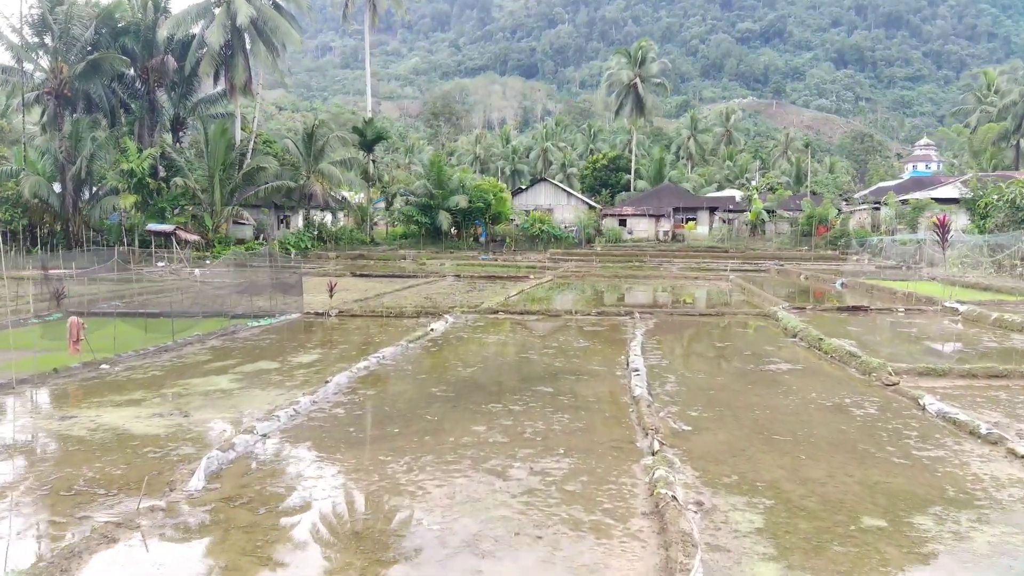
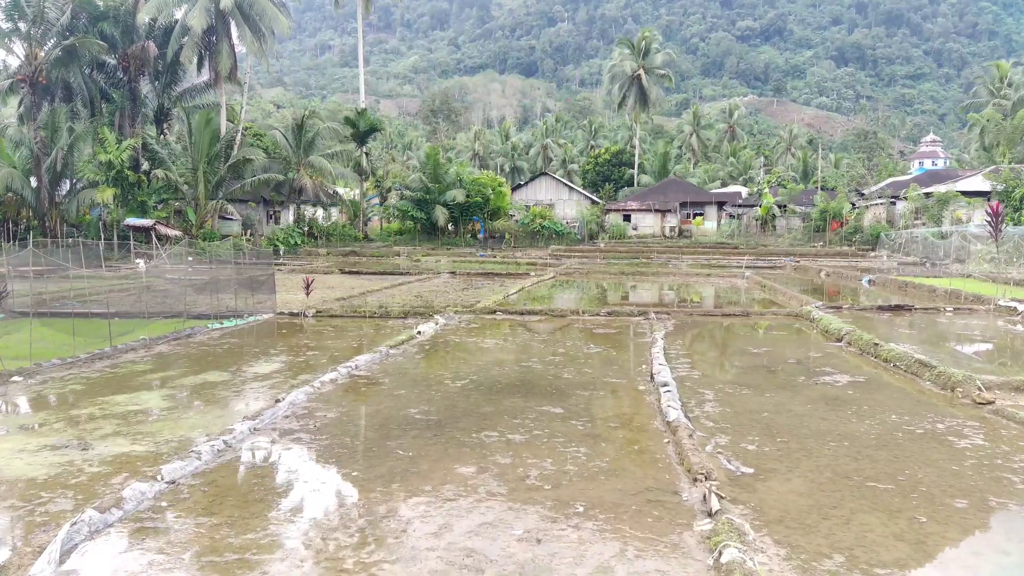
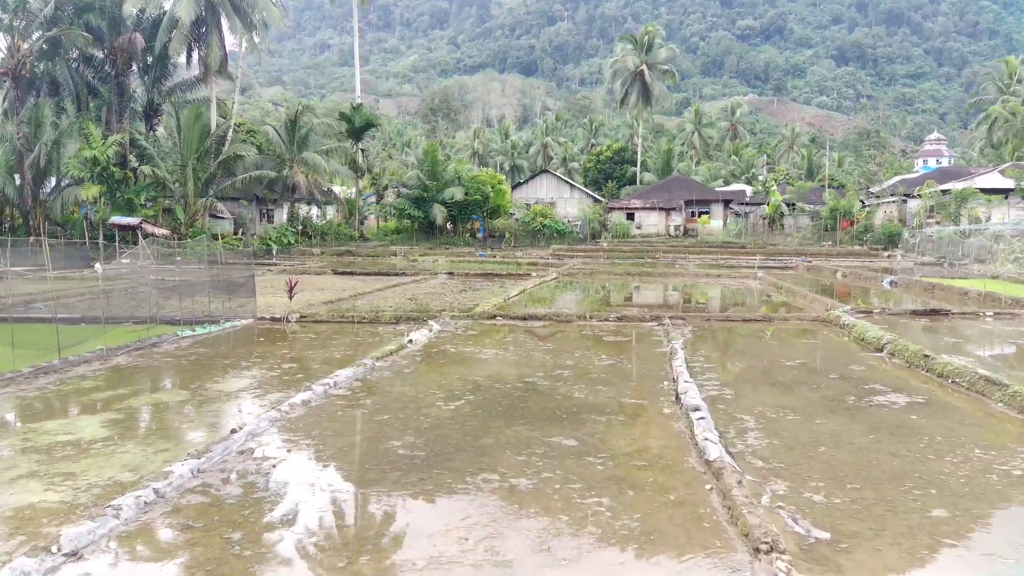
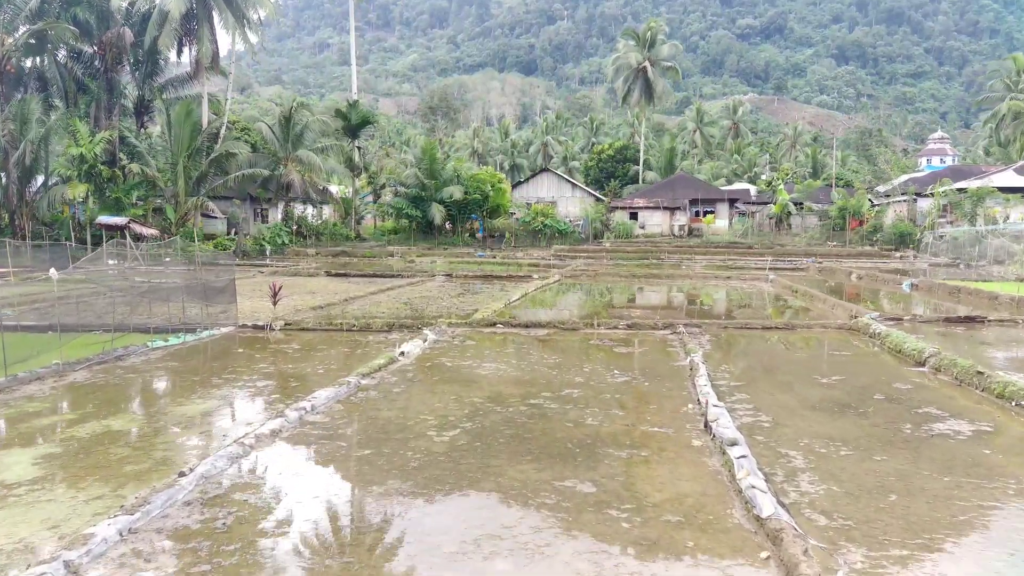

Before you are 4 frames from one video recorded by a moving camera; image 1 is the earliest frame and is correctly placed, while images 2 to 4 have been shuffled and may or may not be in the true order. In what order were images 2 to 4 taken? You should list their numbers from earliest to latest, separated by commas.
2, 3, 4
